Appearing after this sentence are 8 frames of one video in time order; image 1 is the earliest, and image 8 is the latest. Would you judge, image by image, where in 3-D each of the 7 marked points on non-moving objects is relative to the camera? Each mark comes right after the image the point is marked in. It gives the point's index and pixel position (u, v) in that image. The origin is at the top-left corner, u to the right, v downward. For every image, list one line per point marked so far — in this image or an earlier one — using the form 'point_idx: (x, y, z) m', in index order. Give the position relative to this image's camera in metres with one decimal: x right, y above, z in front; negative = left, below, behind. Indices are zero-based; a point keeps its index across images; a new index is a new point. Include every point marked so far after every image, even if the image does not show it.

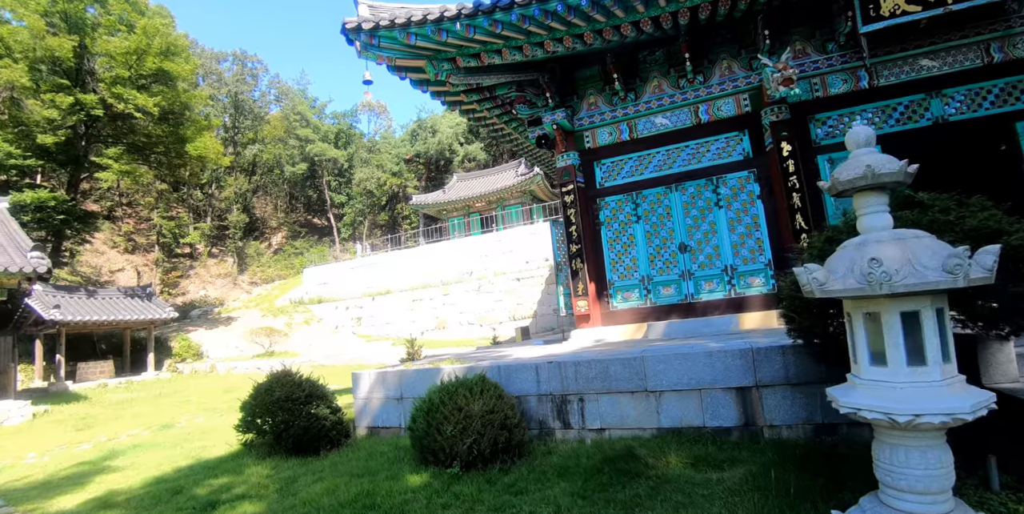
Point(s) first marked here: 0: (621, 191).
0: (+1.4, +0.8, +7.2) m
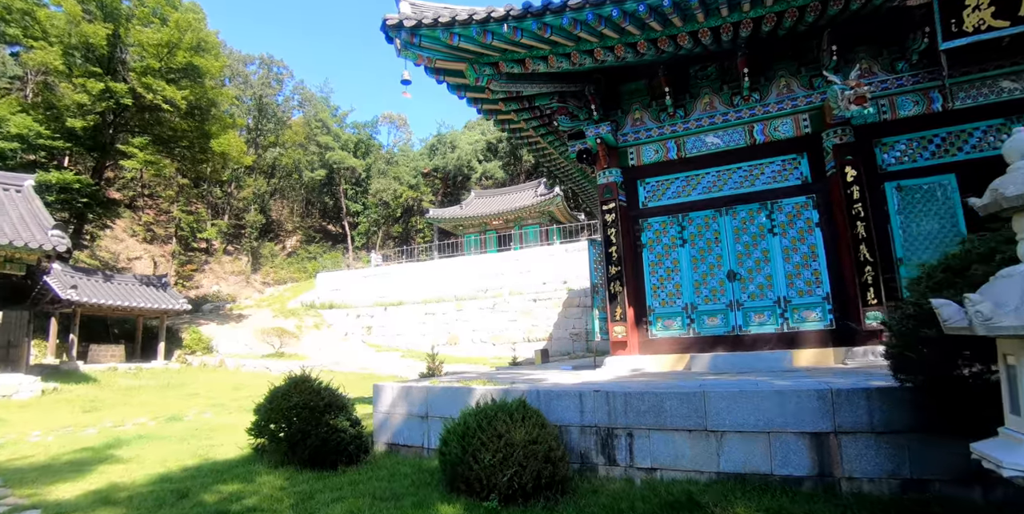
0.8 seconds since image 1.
0: (+1.8, +0.5, +6.8) m
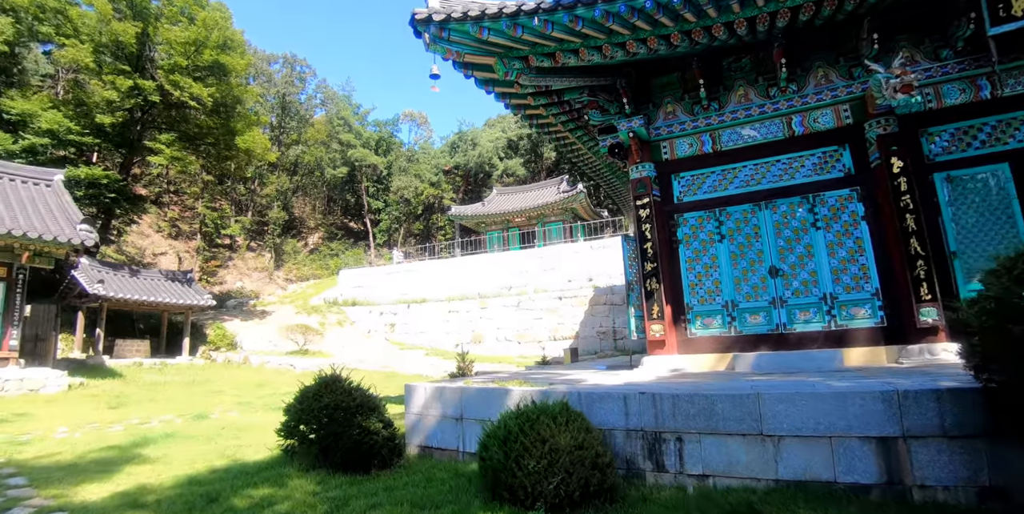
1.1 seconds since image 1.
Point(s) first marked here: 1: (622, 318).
0: (+2.2, +0.6, +6.5) m
1: (+2.7, -1.5, +13.7) m
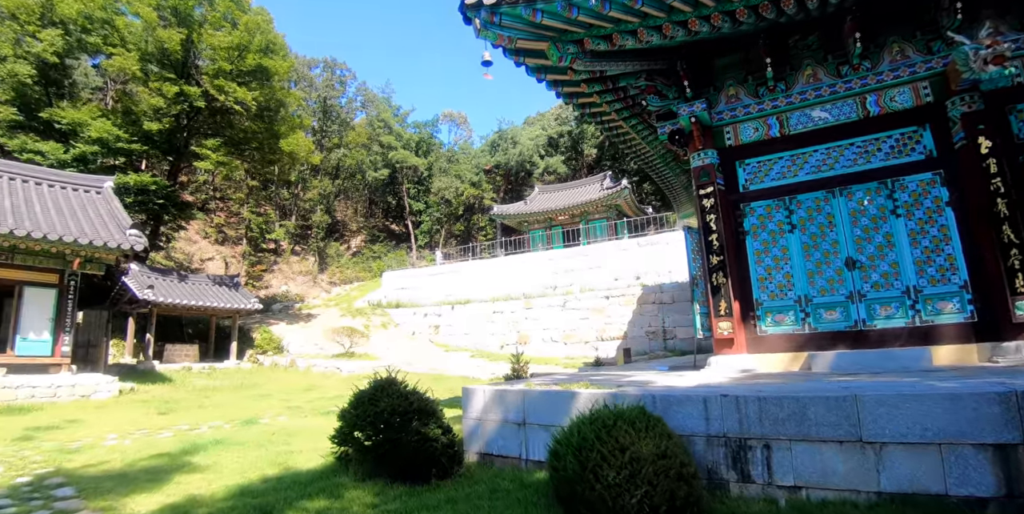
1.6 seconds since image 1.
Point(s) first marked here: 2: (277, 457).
0: (+2.8, +0.7, +6.0) m
1: (+3.7, -1.5, +13.2) m
2: (-2.0, -1.7, +4.6) m
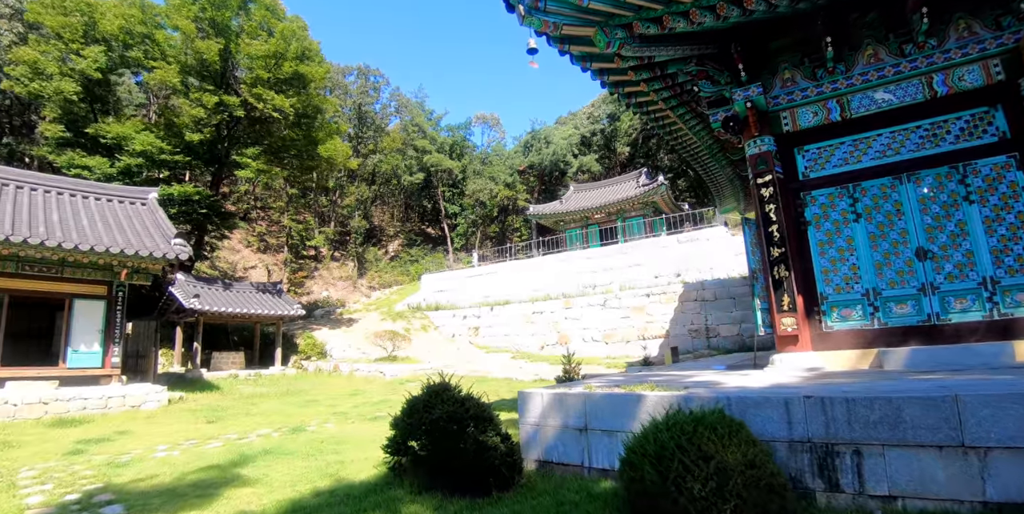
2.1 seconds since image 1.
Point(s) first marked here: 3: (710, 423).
0: (+3.3, +0.8, +5.5) m
1: (+4.7, -1.3, +12.7) m
2: (-1.5, -1.7, +4.5) m
3: (+1.0, -0.9, +2.9) m
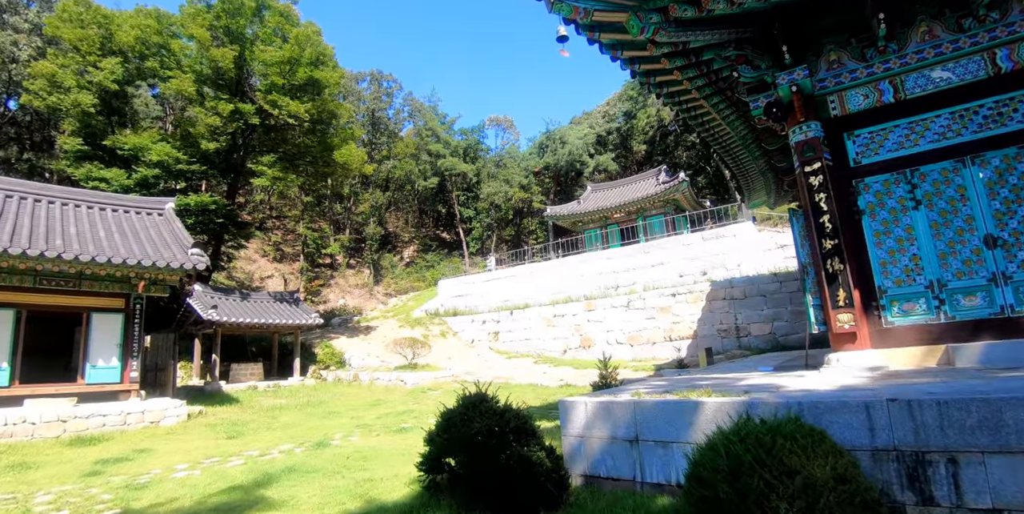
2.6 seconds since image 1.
0: (+3.5, +0.9, +5.2) m
1: (+5.2, -1.2, +12.3) m
2: (-1.2, -1.7, +4.2) m
3: (+1.3, -0.8, +2.6) m
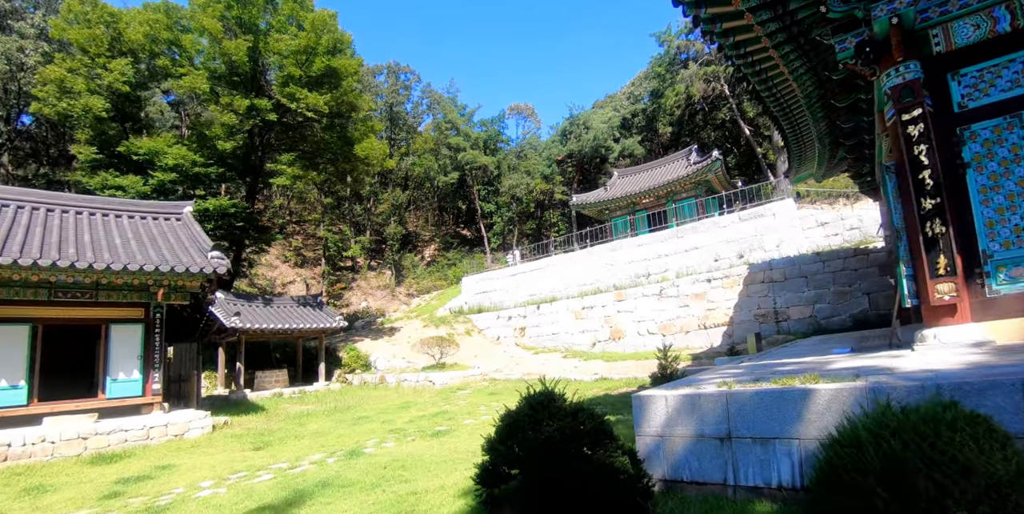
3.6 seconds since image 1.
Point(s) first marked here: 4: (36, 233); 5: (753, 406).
0: (+3.8, +1.2, +4.6) m
1: (+5.8, -0.8, +11.6) m
2: (-0.8, -1.6, +3.7) m
3: (+1.6, -0.6, +2.1) m
4: (-7.2, +0.3, +8.3) m
5: (+1.2, -0.8, +2.8) m
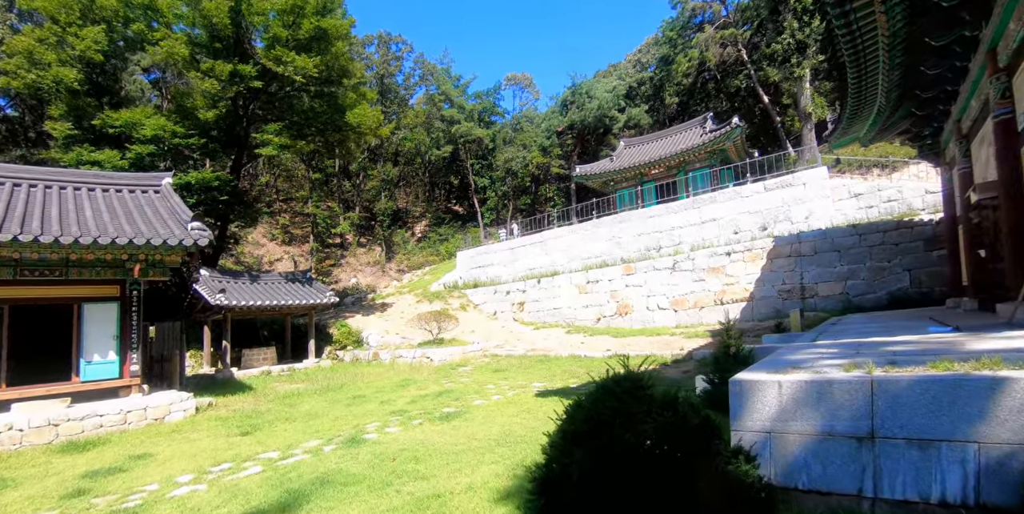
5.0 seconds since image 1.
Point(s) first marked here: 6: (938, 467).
0: (+4.1, +1.5, +3.8) m
1: (+5.9, -0.2, +10.9) m
2: (-0.5, -1.4, +3.0) m
3: (+1.9, -0.4, +1.3) m
4: (-7.0, +0.8, +7.4) m
5: (+1.5, -0.5, +2.1) m
6: (+1.6, -0.8, +2.1) m
